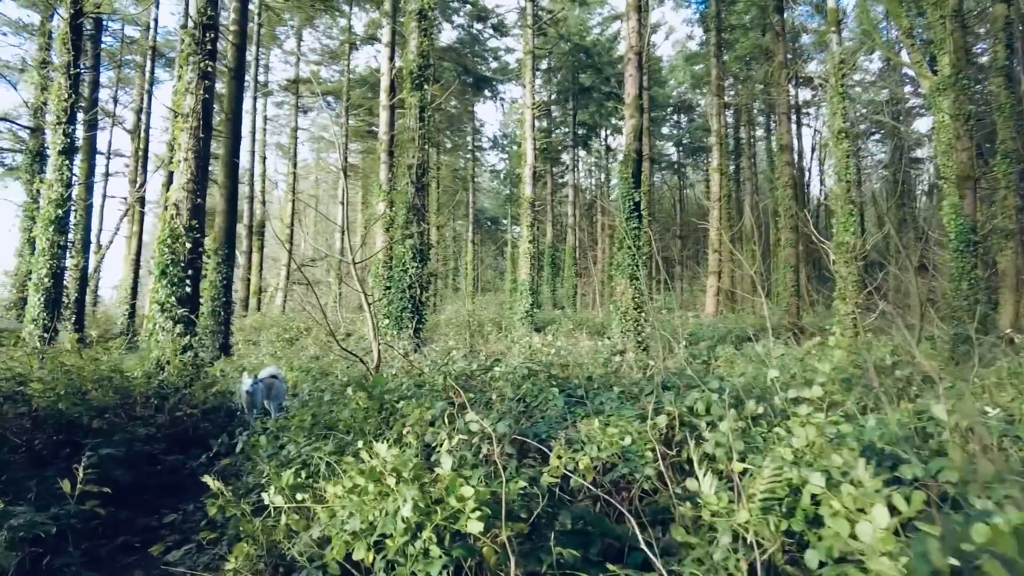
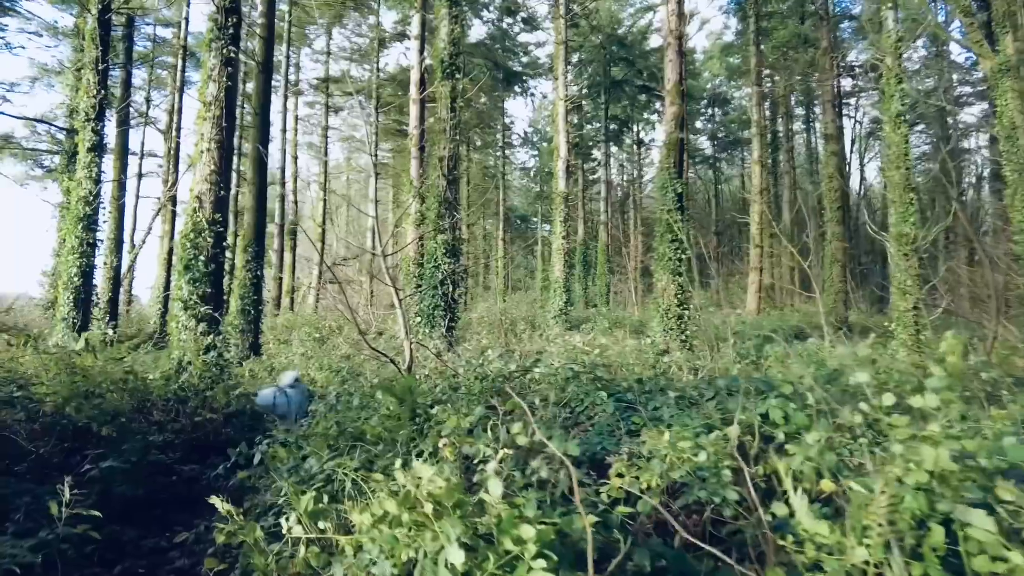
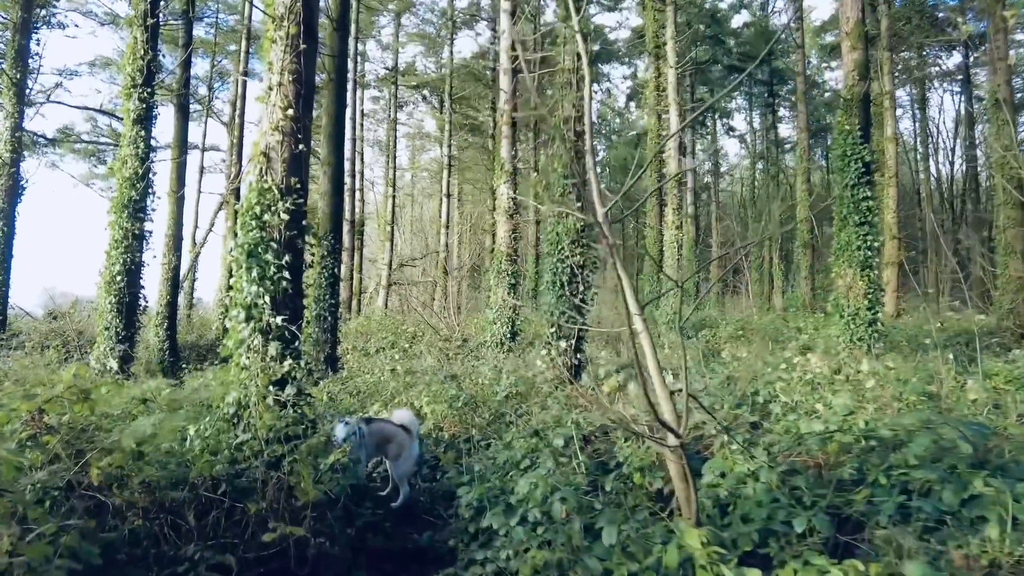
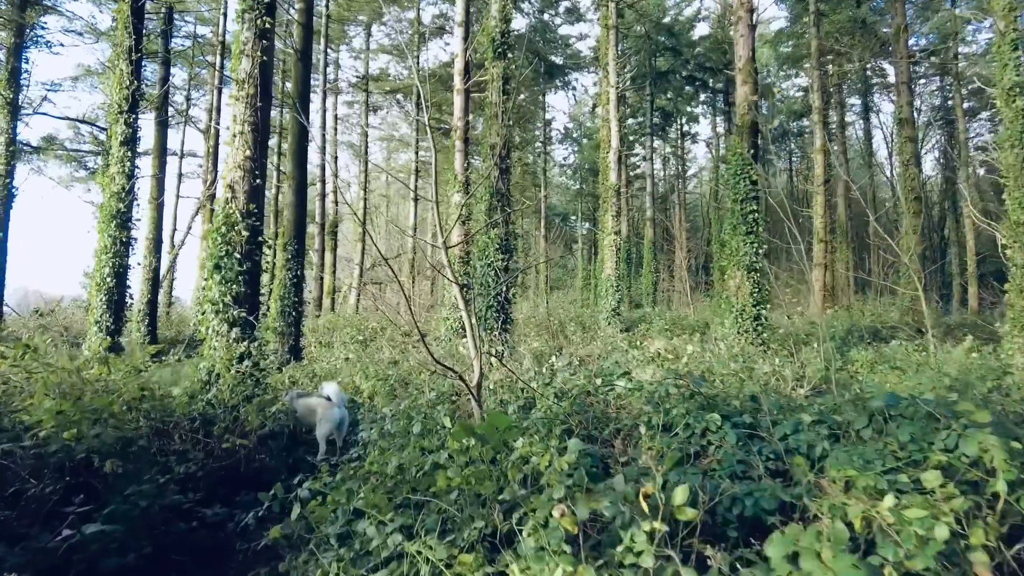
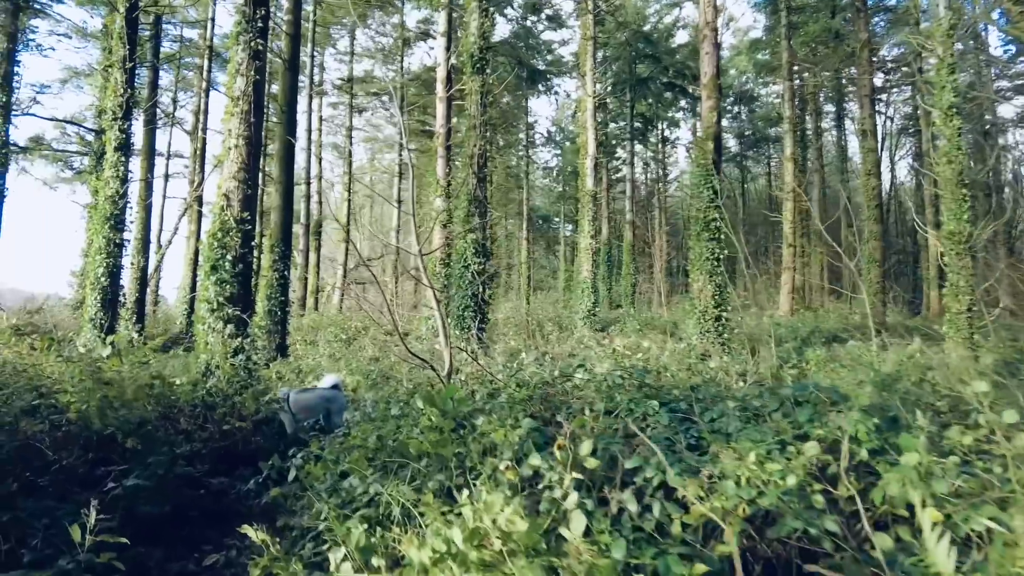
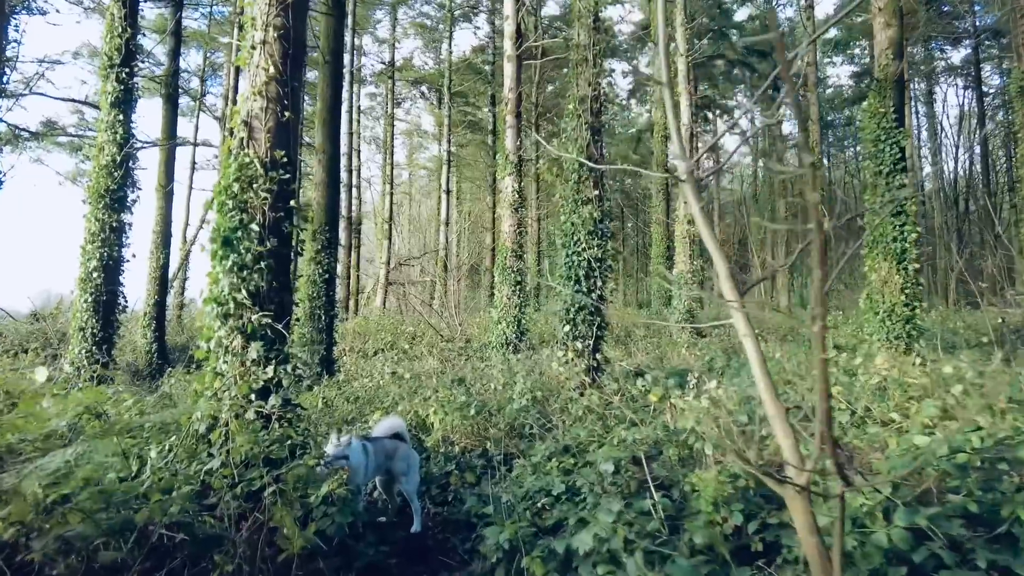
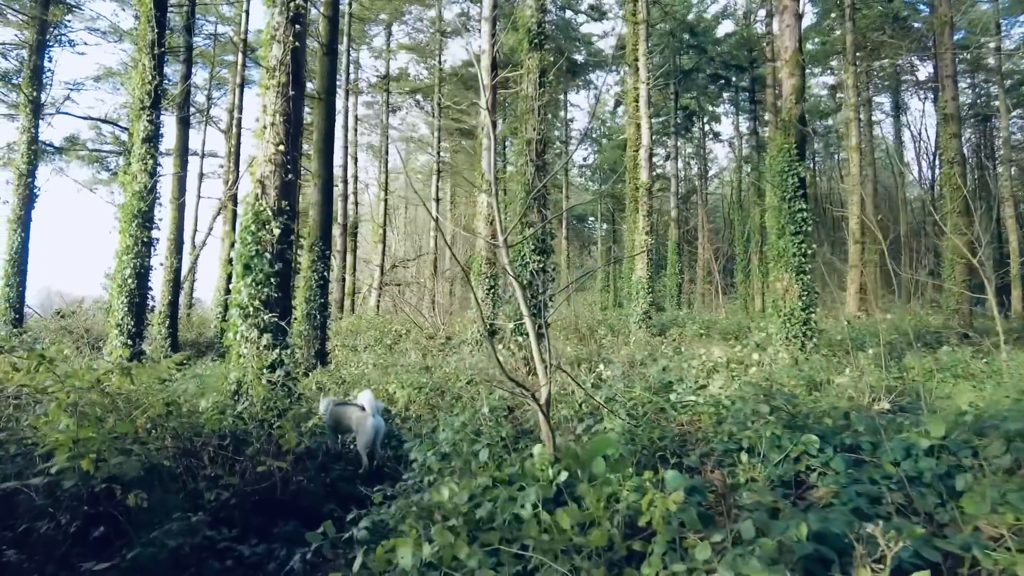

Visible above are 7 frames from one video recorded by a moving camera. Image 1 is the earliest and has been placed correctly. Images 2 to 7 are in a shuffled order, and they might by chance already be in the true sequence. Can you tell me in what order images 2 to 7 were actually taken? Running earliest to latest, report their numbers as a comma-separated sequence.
2, 5, 4, 7, 3, 6
